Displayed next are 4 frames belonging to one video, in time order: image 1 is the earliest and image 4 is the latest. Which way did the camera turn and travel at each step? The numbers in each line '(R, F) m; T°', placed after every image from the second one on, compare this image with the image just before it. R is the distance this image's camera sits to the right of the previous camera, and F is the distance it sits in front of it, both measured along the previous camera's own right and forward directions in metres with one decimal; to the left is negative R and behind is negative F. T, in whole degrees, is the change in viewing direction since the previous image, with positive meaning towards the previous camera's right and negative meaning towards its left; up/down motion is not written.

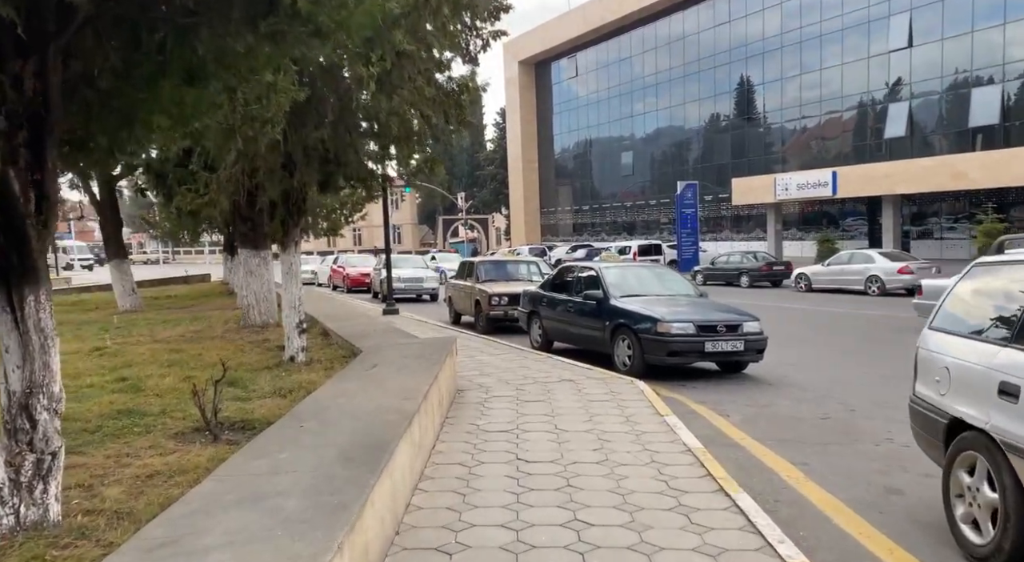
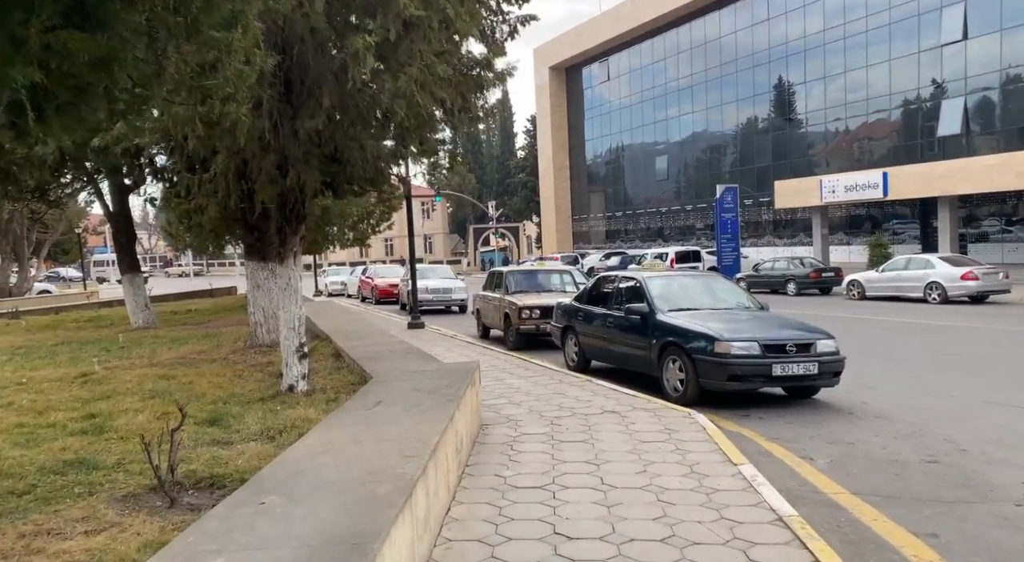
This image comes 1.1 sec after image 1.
(0.0, +1.4) m; -2°
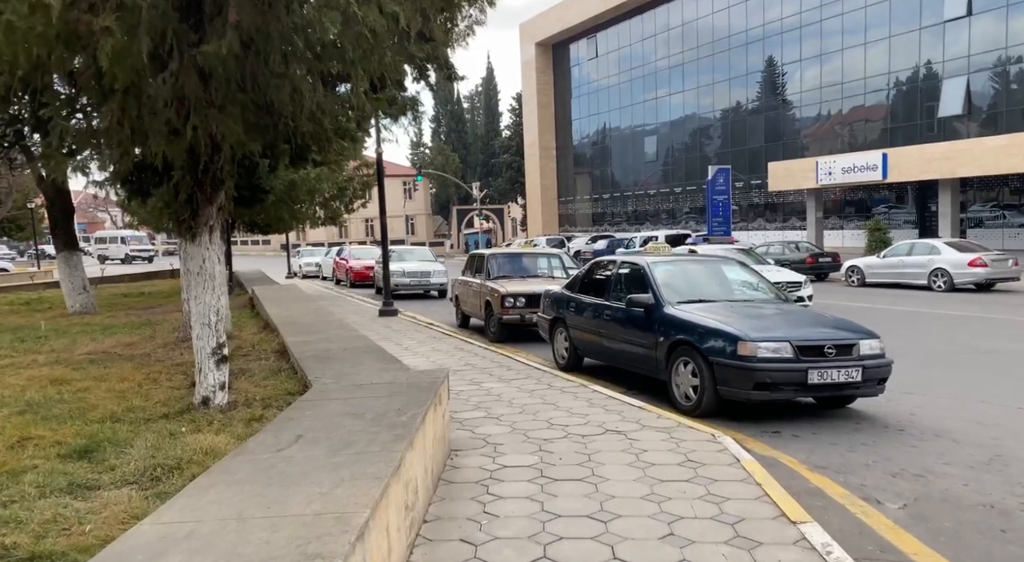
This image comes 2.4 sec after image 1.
(0.0, +1.8) m; +1°
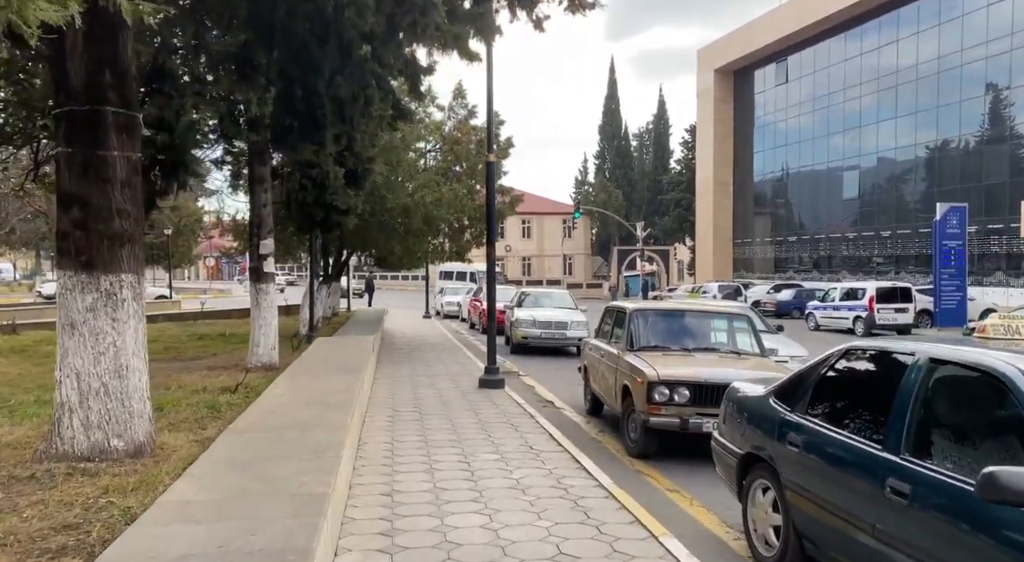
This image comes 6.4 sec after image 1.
(+0.1, +5.6) m; -12°
